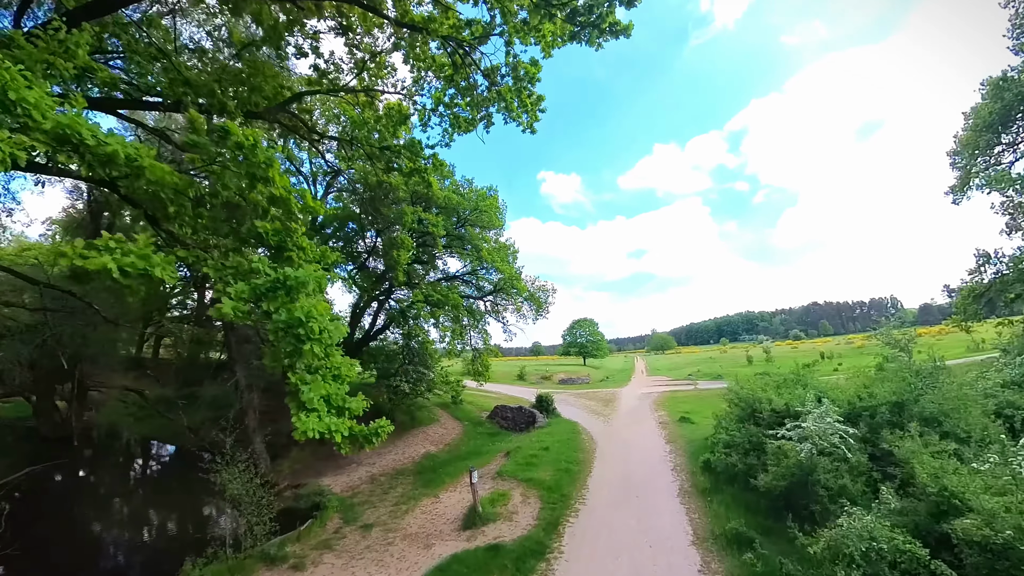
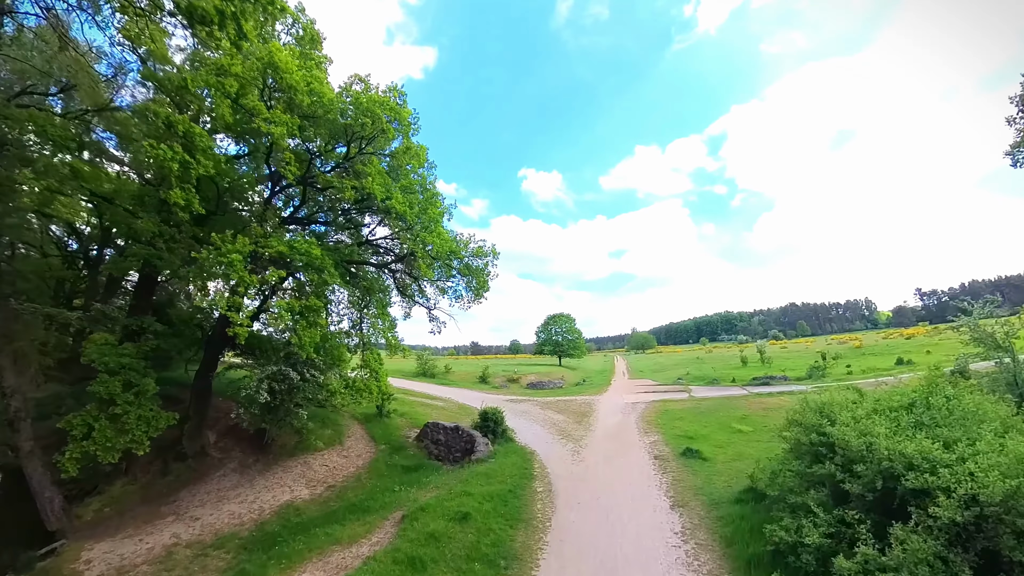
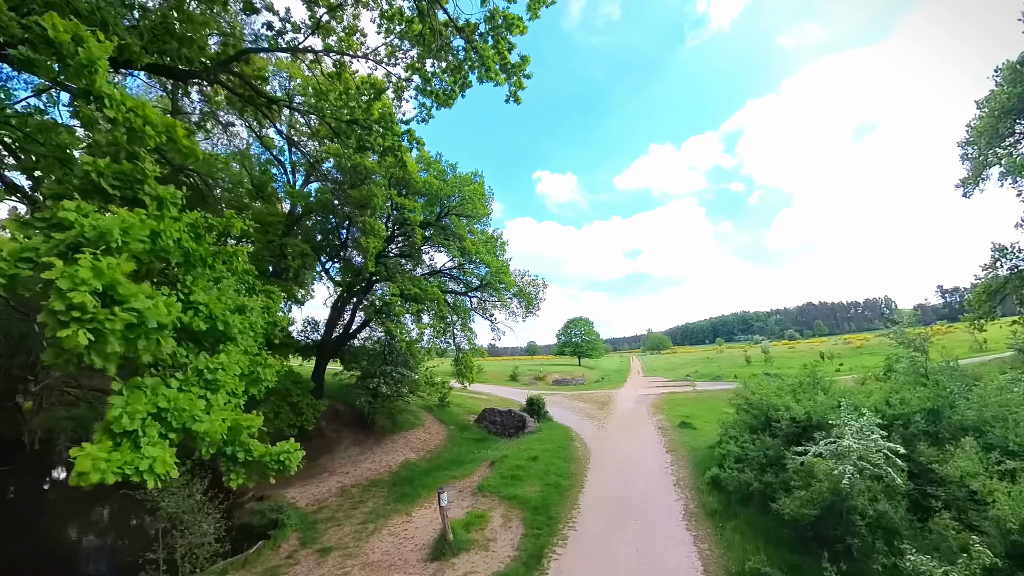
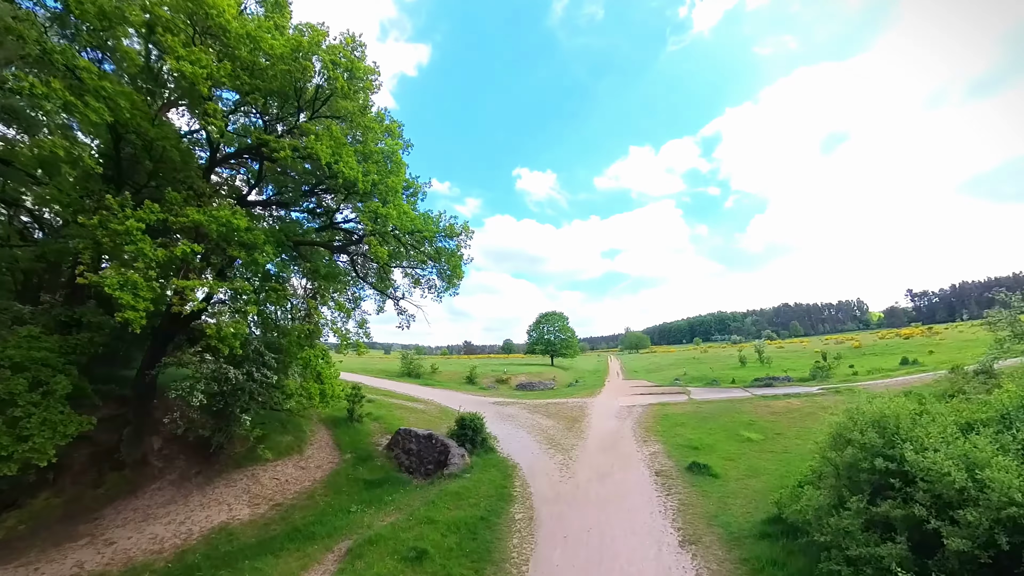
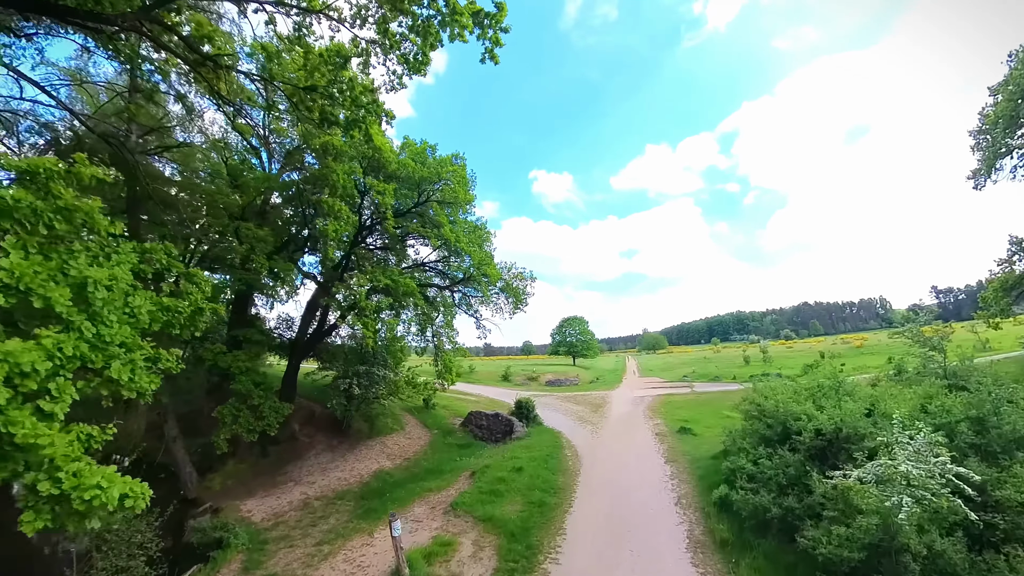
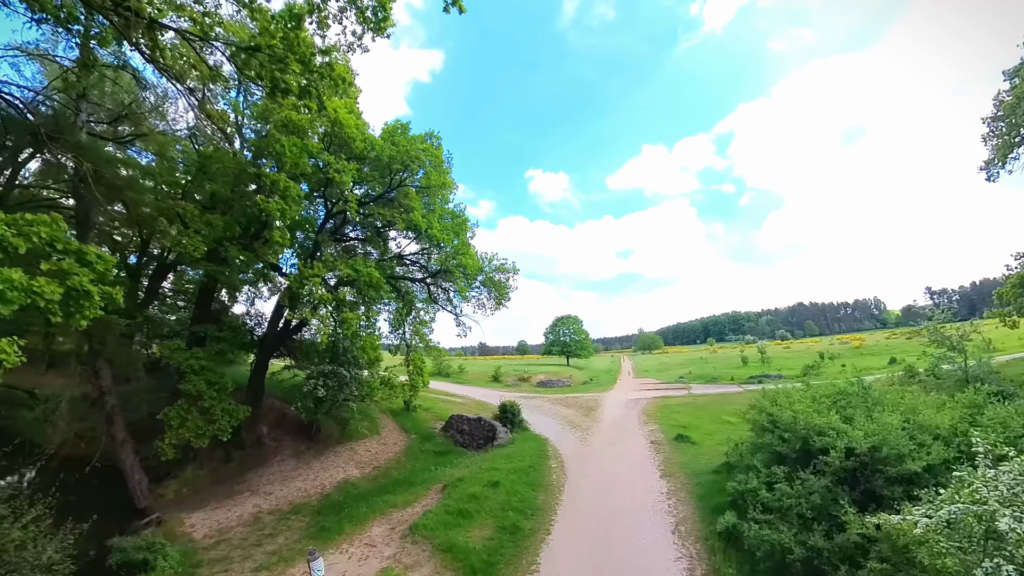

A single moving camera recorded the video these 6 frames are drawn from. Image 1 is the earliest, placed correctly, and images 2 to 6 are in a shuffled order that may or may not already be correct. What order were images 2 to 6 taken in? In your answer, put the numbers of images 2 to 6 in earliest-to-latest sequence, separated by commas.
3, 5, 6, 2, 4
